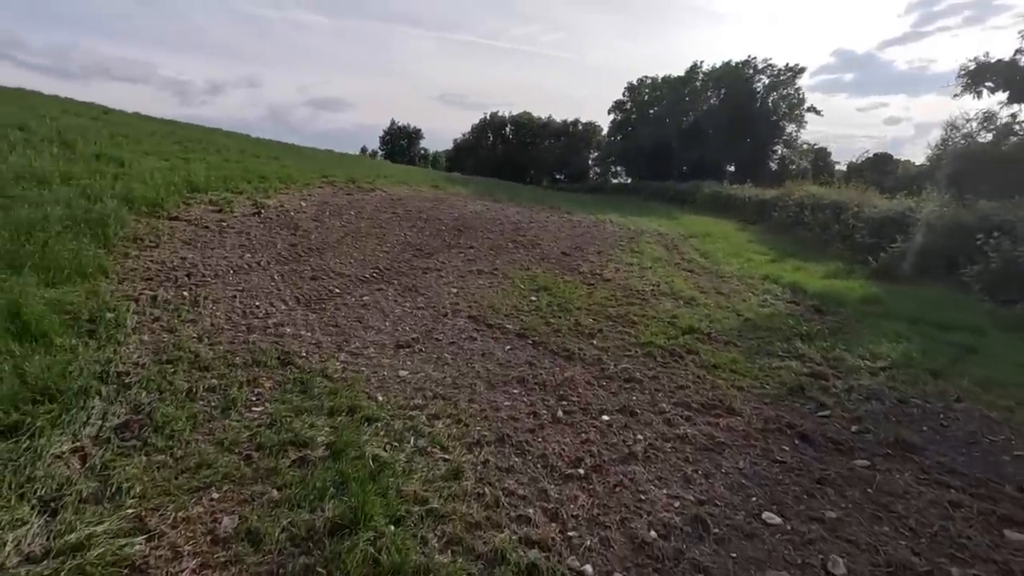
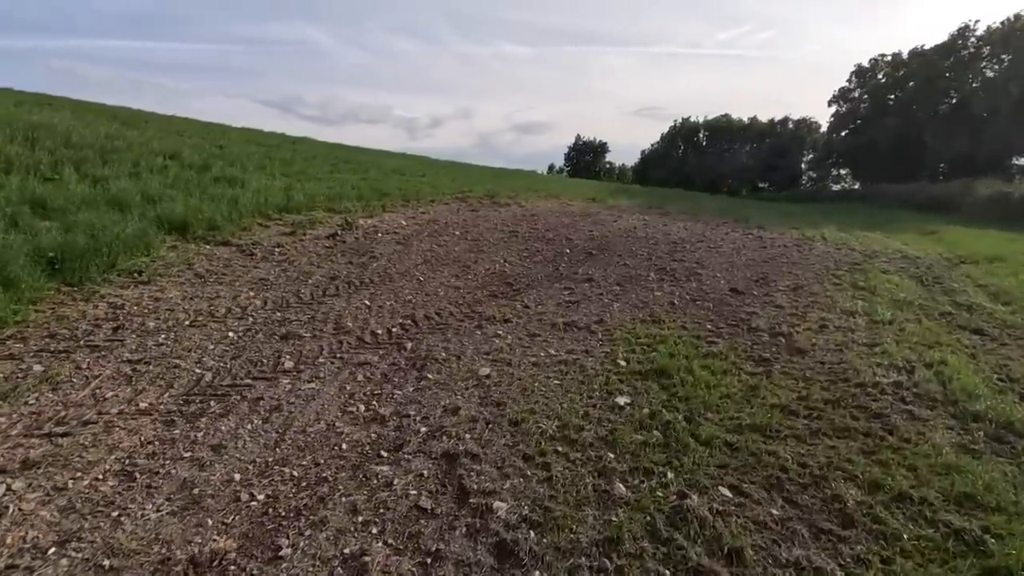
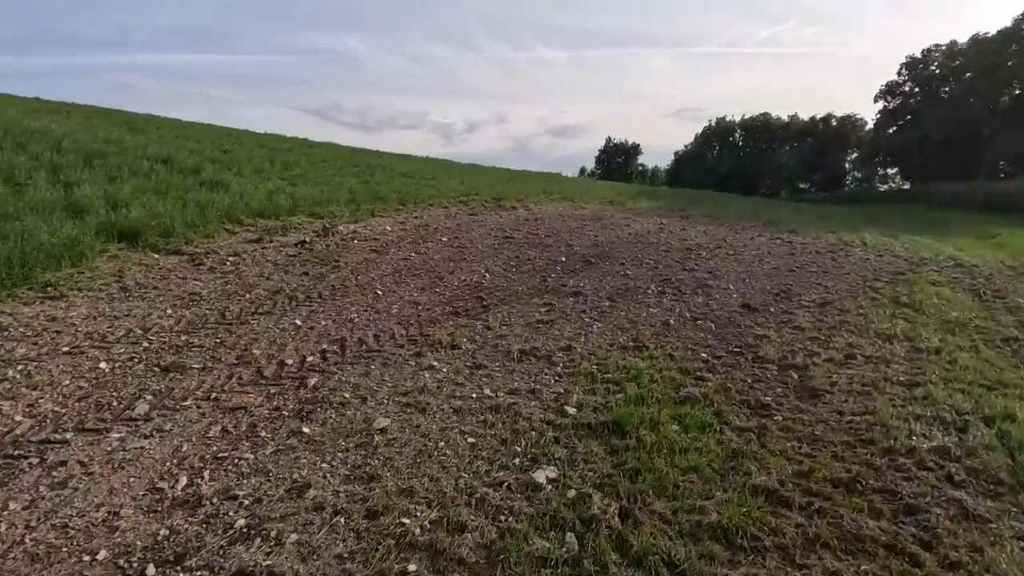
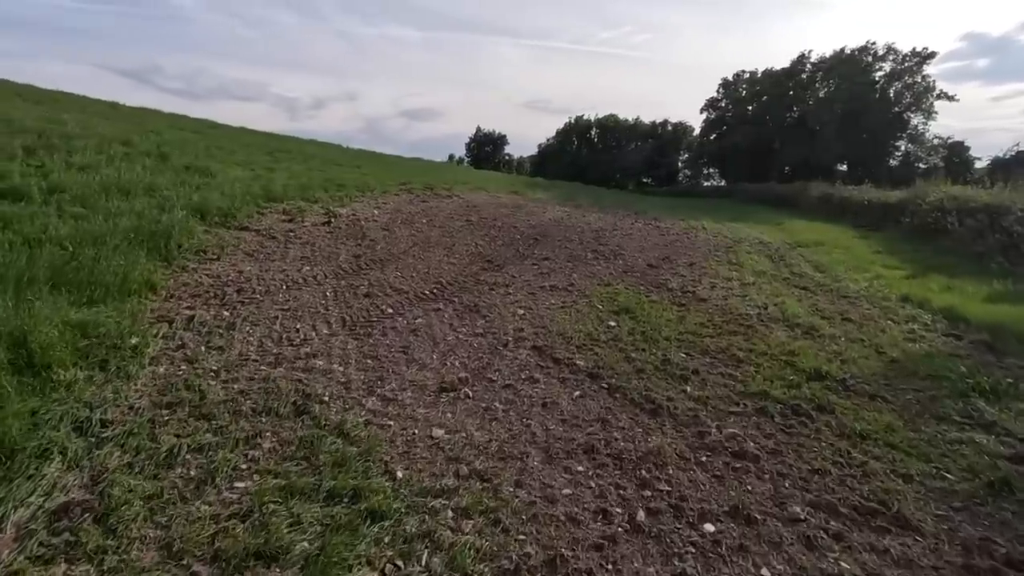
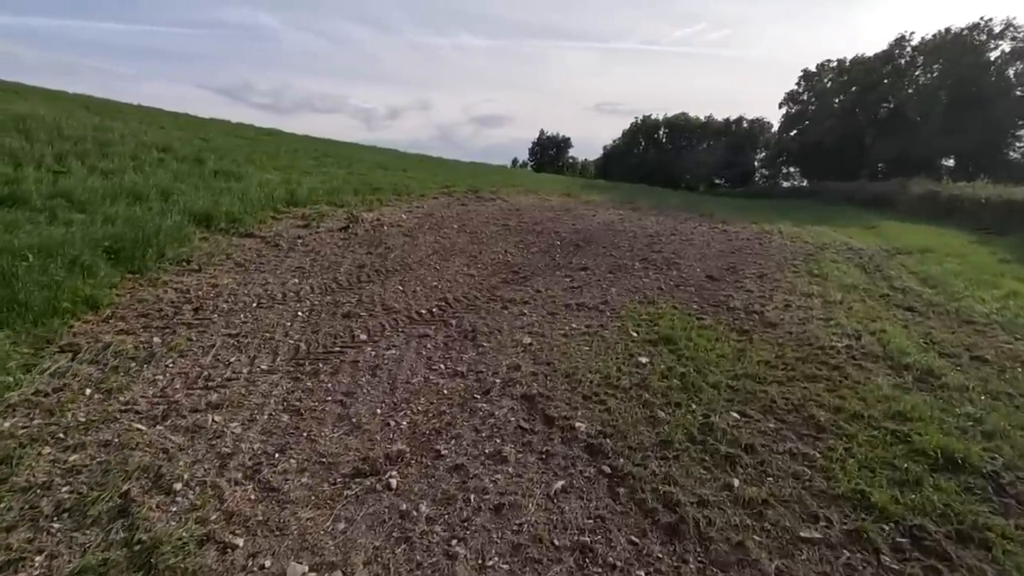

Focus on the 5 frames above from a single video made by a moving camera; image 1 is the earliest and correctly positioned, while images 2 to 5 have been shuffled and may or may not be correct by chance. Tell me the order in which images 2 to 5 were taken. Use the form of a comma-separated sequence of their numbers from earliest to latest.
4, 5, 2, 3
